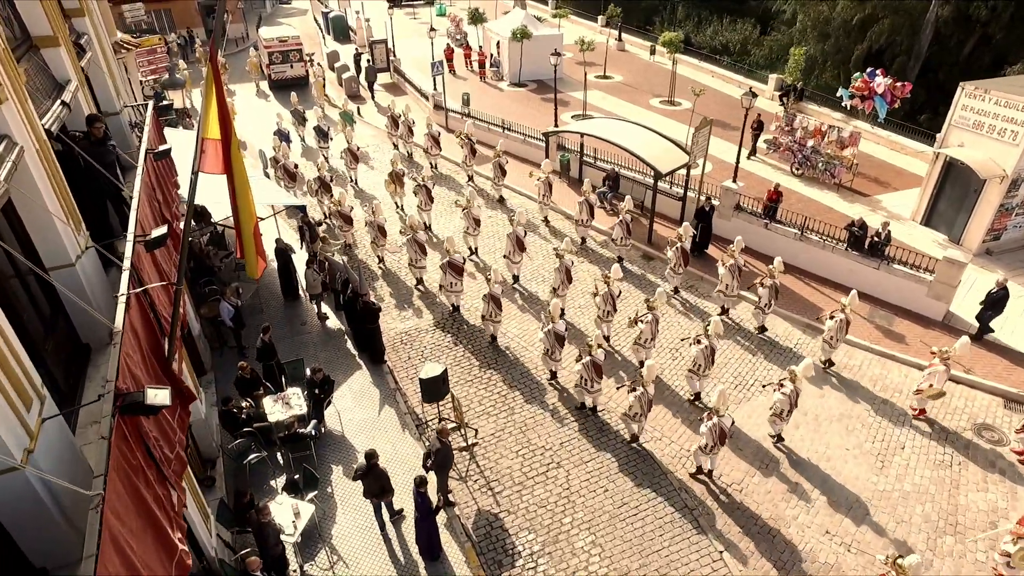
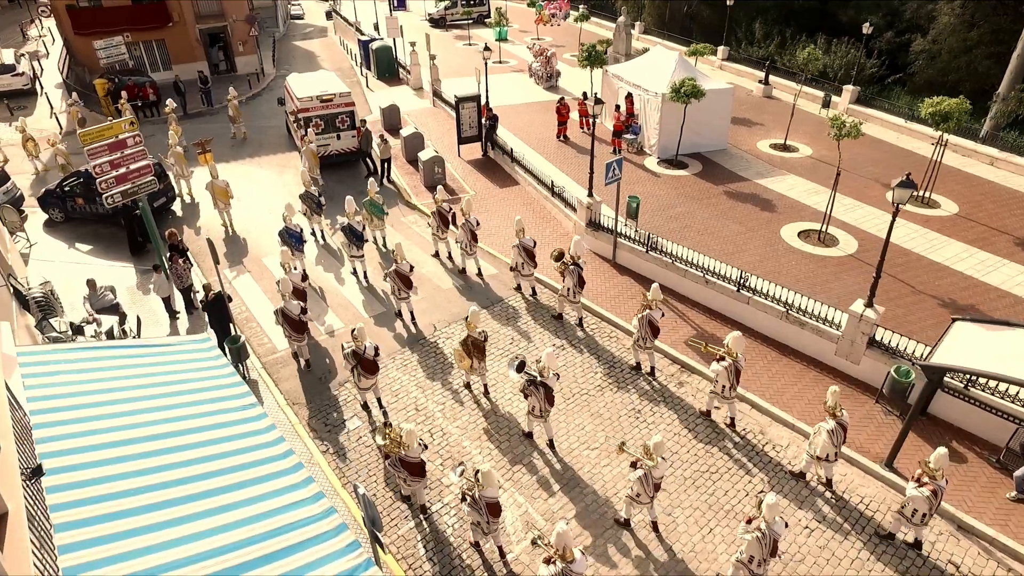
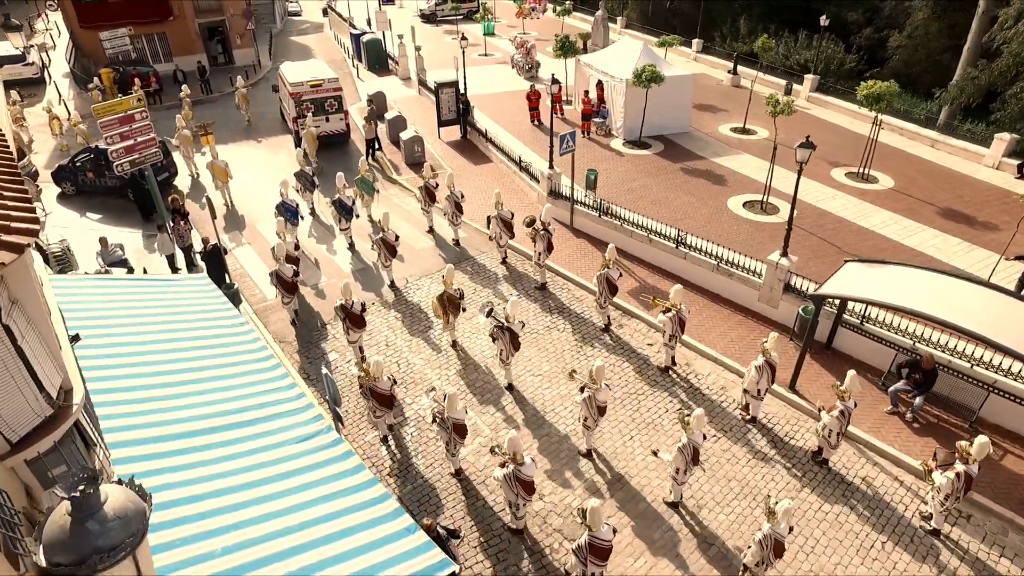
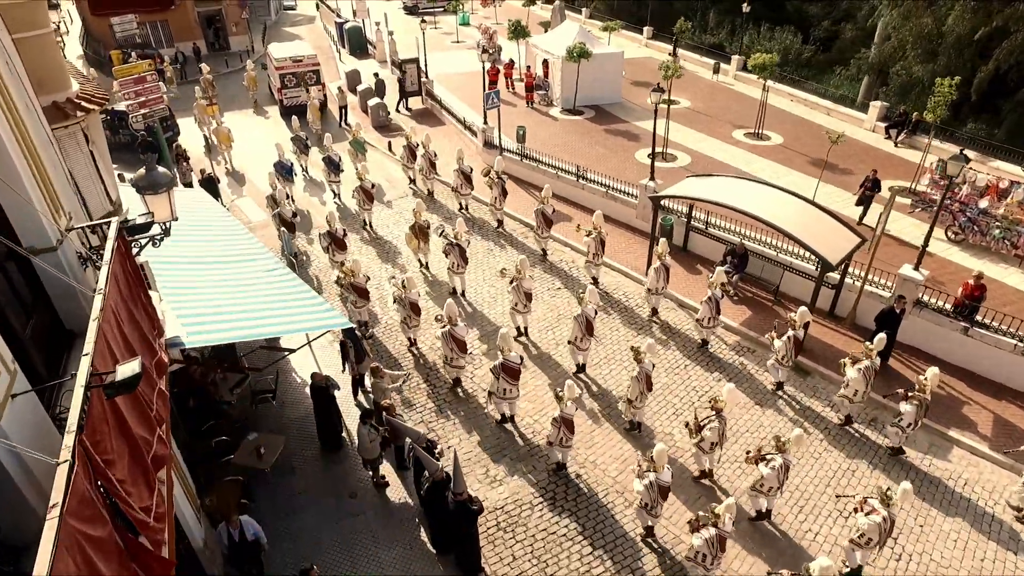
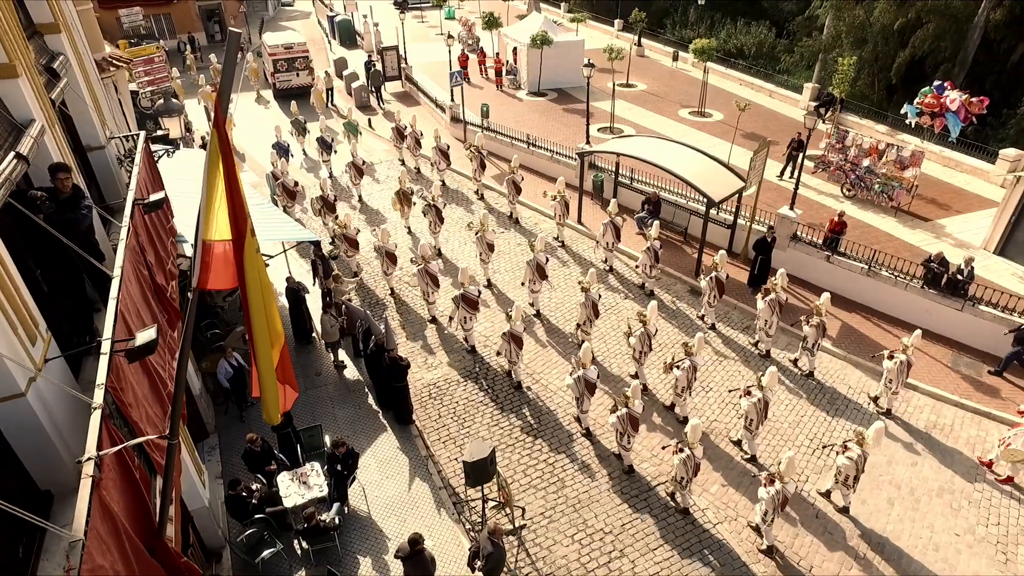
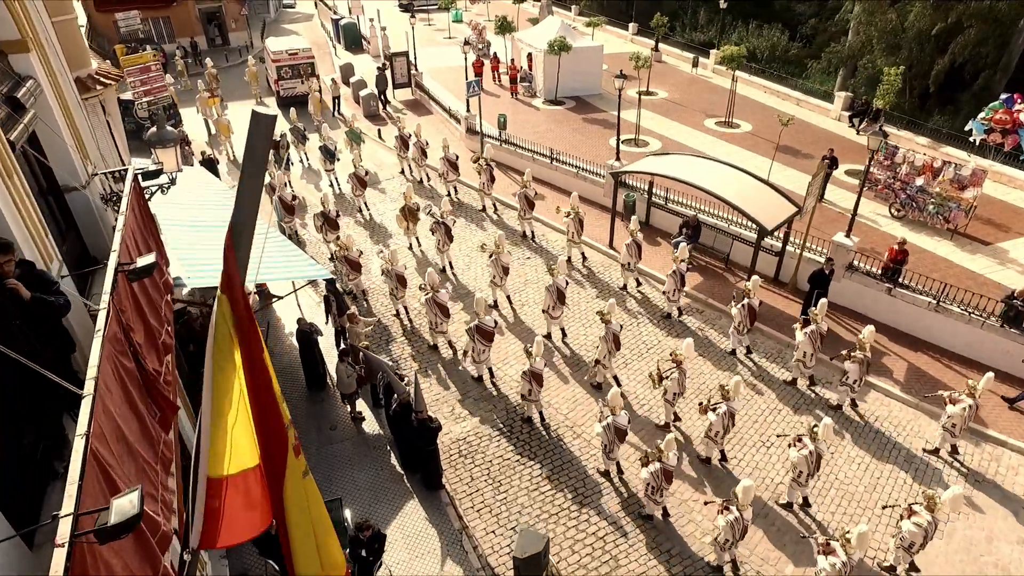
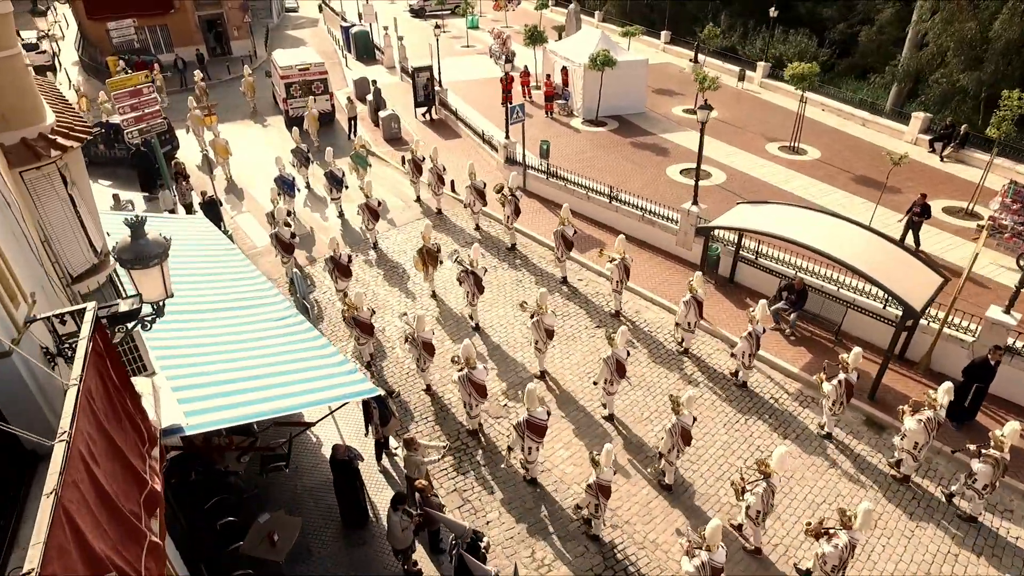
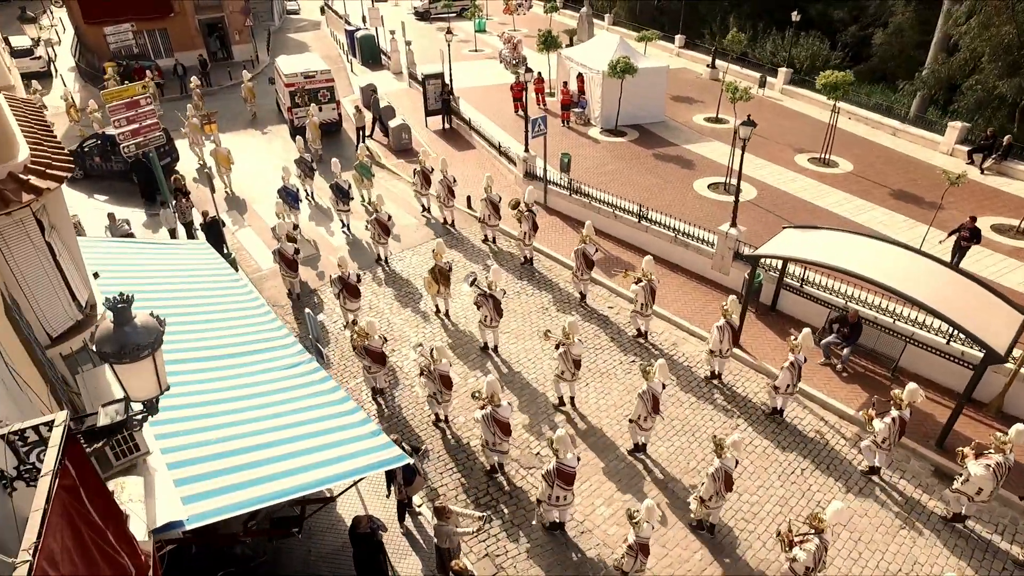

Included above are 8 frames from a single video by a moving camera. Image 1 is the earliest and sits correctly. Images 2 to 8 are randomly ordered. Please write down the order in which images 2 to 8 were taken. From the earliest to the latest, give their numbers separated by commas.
5, 6, 4, 7, 8, 3, 2
